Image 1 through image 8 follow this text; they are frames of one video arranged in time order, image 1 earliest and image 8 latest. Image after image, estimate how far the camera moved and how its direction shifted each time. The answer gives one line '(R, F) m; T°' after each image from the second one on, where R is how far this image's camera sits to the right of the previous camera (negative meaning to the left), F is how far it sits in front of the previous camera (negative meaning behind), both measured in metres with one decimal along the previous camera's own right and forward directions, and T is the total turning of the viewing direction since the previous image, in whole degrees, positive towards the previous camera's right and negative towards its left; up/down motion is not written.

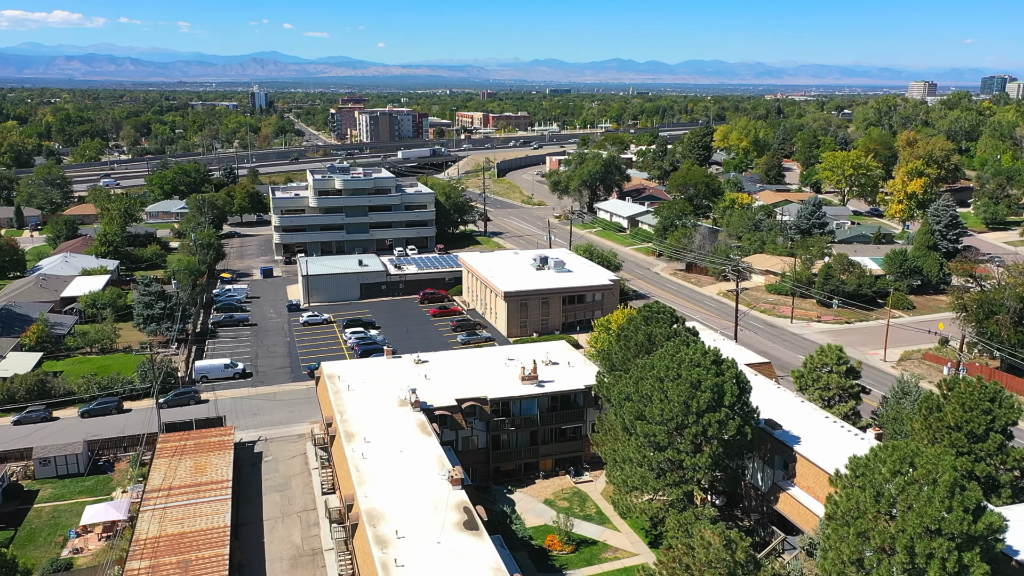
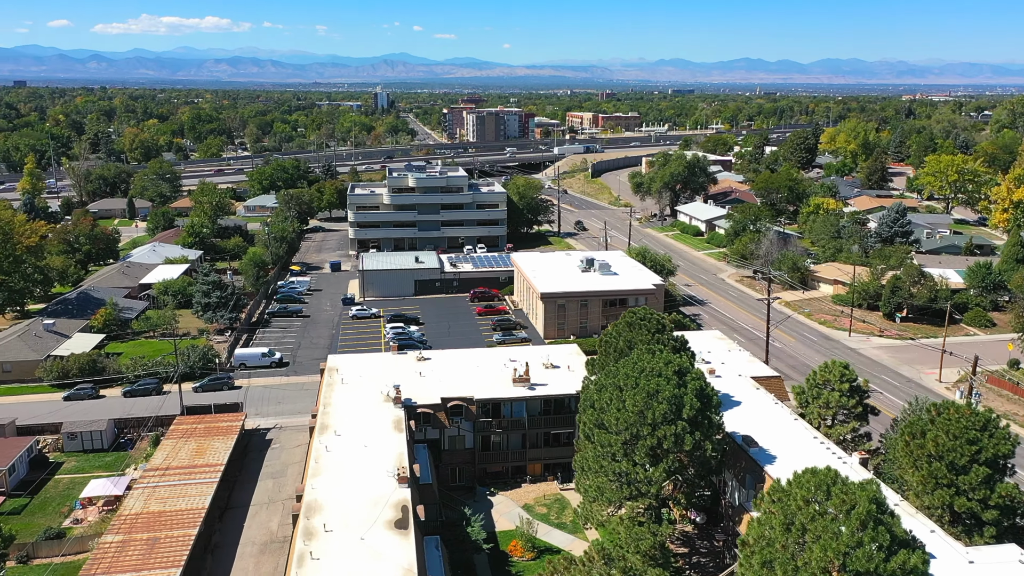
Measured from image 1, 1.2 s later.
(+4.1, +0.6) m; -8°
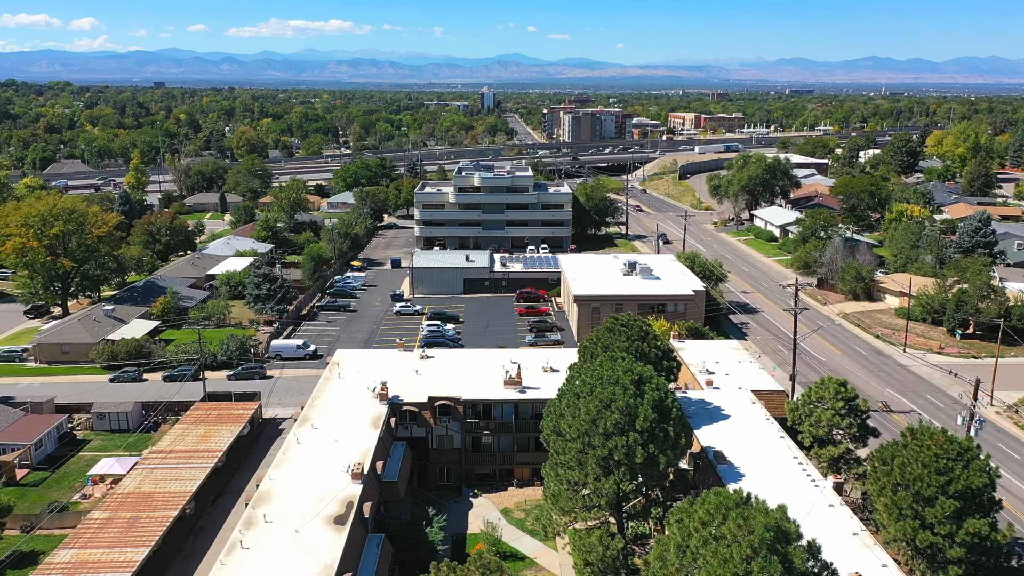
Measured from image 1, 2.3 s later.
(+3.7, +0.5) m; -7°
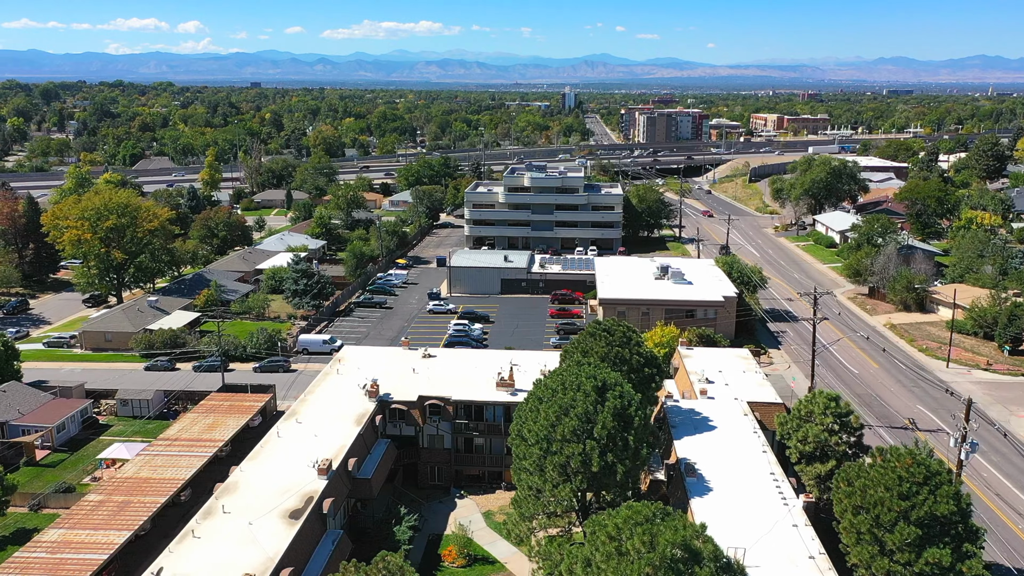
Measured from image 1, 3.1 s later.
(+2.9, +0.4) m; -6°
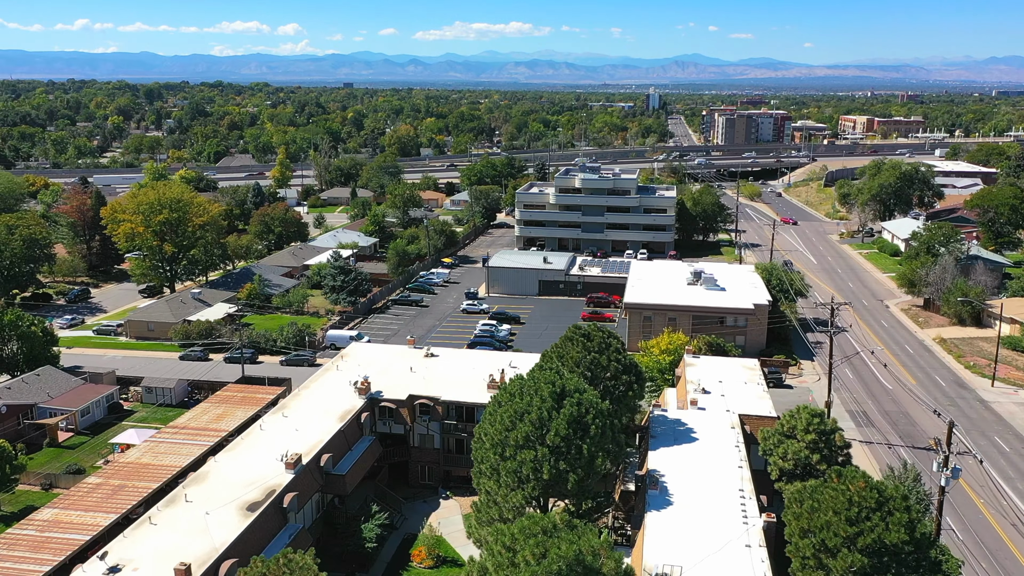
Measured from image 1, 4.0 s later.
(+2.9, +0.4) m; -6°
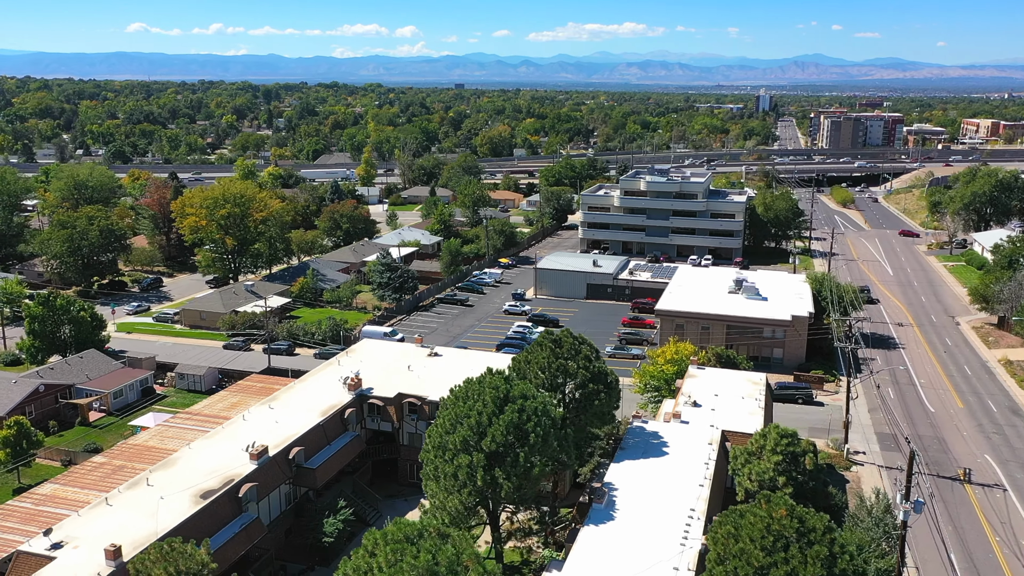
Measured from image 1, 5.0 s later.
(+3.6, +0.5) m; -7°
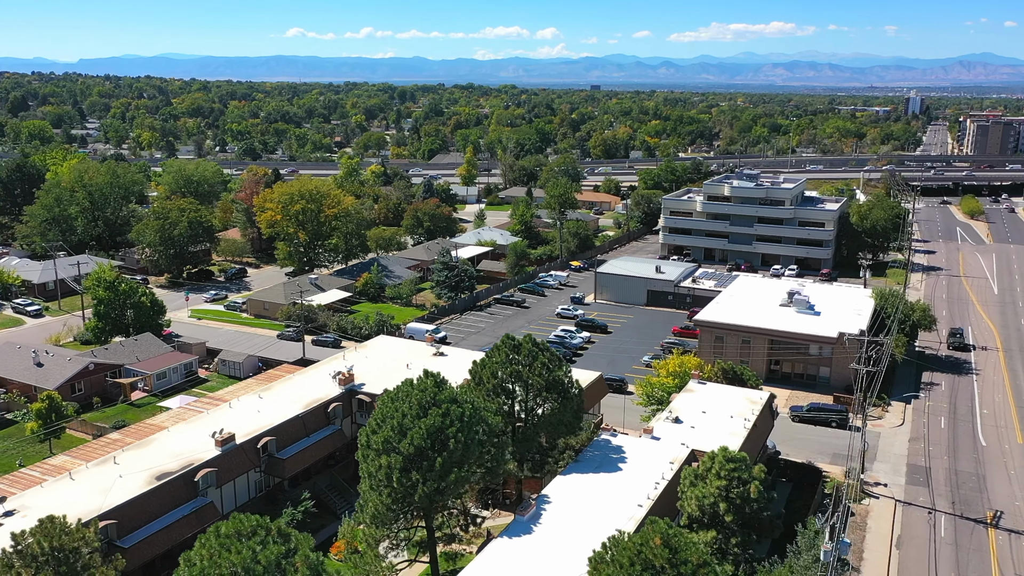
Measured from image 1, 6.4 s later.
(+4.5, +0.7) m; -9°
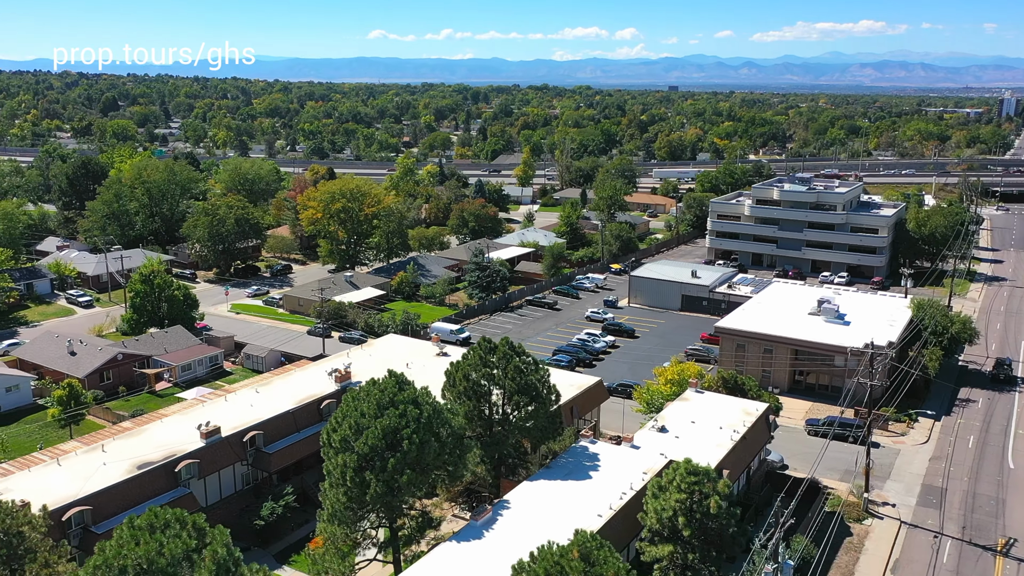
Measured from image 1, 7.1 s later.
(+2.5, +0.3) m; -5°
